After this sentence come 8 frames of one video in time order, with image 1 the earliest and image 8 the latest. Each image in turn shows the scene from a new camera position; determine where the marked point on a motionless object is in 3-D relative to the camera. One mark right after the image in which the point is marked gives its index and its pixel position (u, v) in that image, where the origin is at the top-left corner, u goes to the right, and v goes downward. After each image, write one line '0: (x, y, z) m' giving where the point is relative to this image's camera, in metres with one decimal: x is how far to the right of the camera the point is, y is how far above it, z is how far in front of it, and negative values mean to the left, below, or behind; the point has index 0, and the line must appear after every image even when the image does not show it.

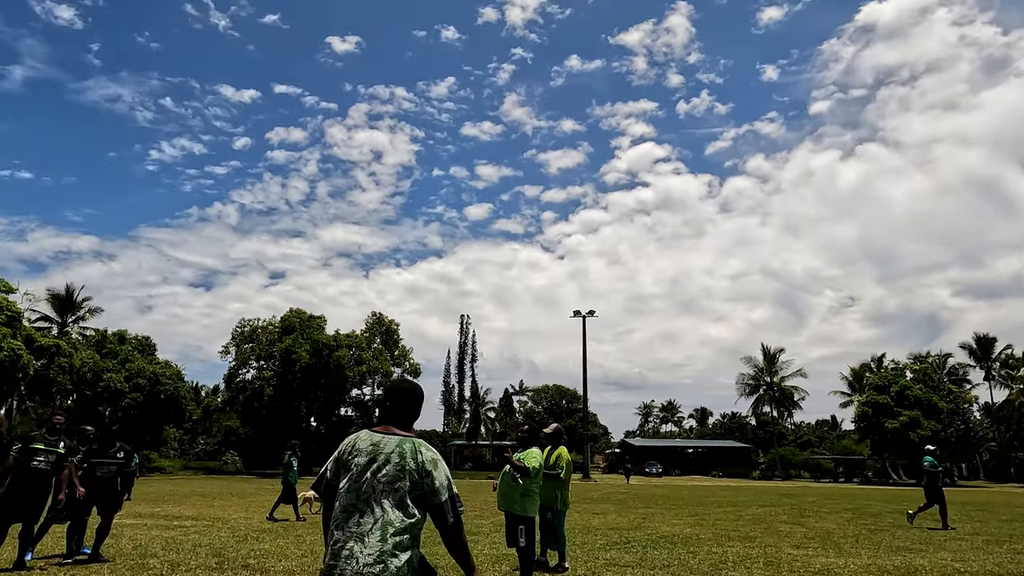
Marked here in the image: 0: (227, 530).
0: (-5.6, -4.8, +13.2) m
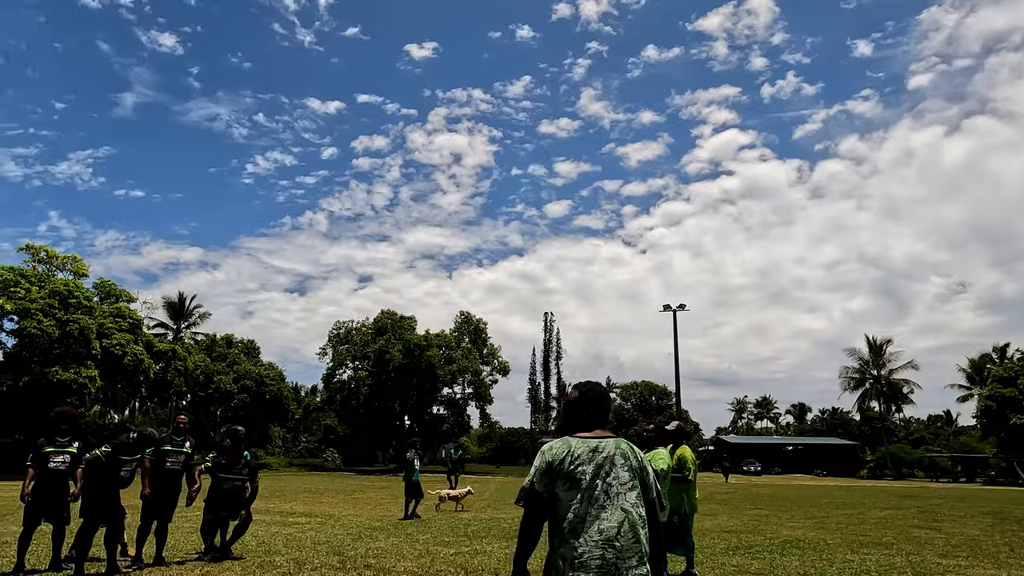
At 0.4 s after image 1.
0: (-3.4, -4.9, +13.5) m
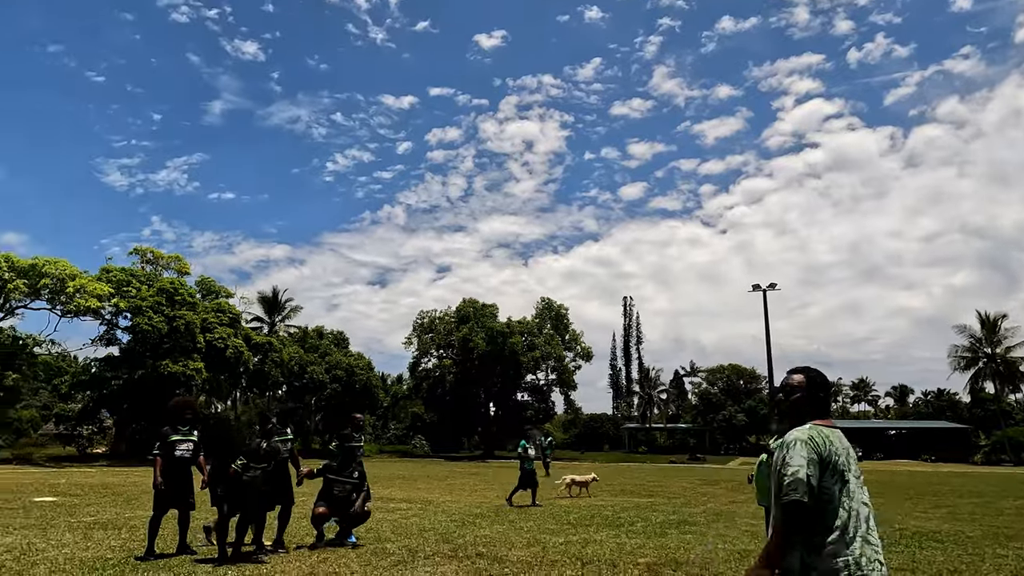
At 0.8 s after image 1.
0: (-1.4, -4.6, +13.5) m
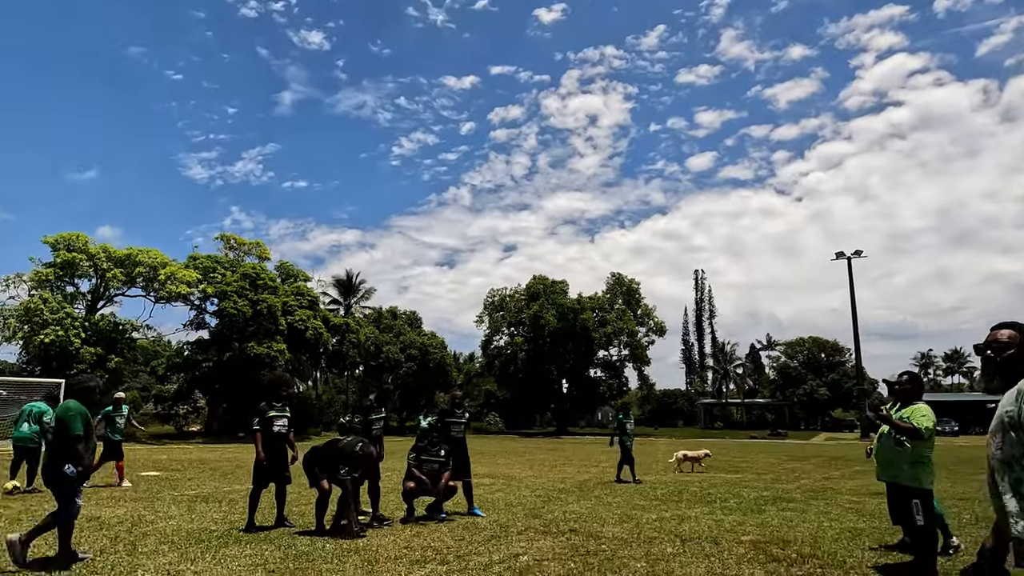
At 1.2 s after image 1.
0: (+0.3, -4.1, +13.4) m
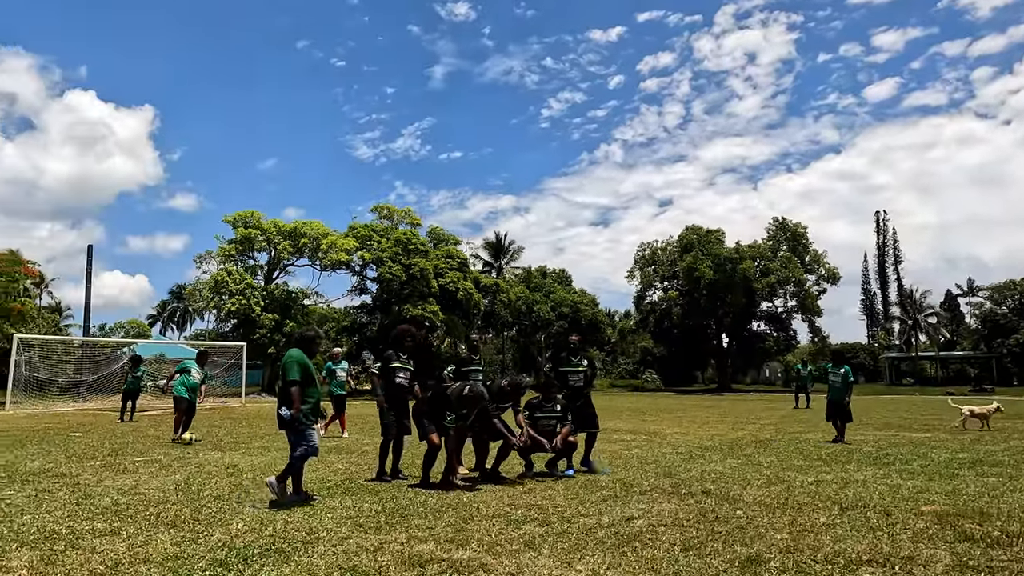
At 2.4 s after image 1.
0: (+3.0, -3.0, +12.3) m
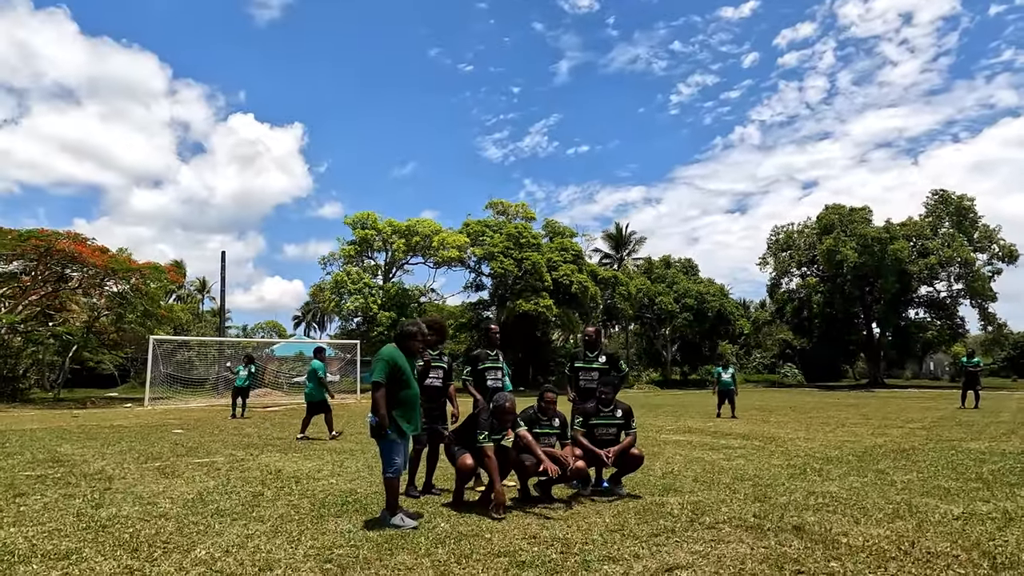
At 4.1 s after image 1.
0: (+4.3, -2.7, +10.4) m
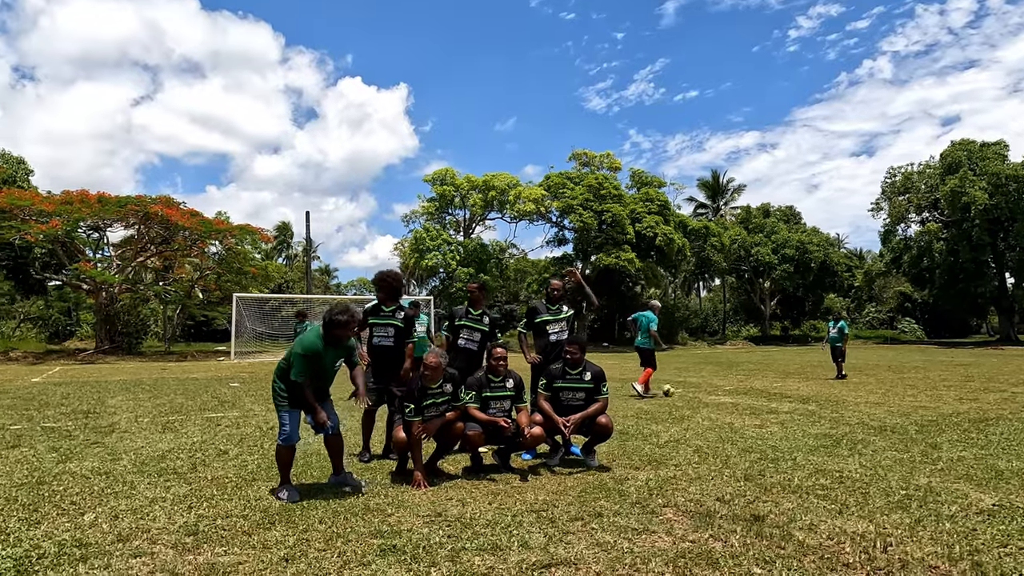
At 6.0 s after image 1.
0: (+4.4, -1.9, +9.2) m
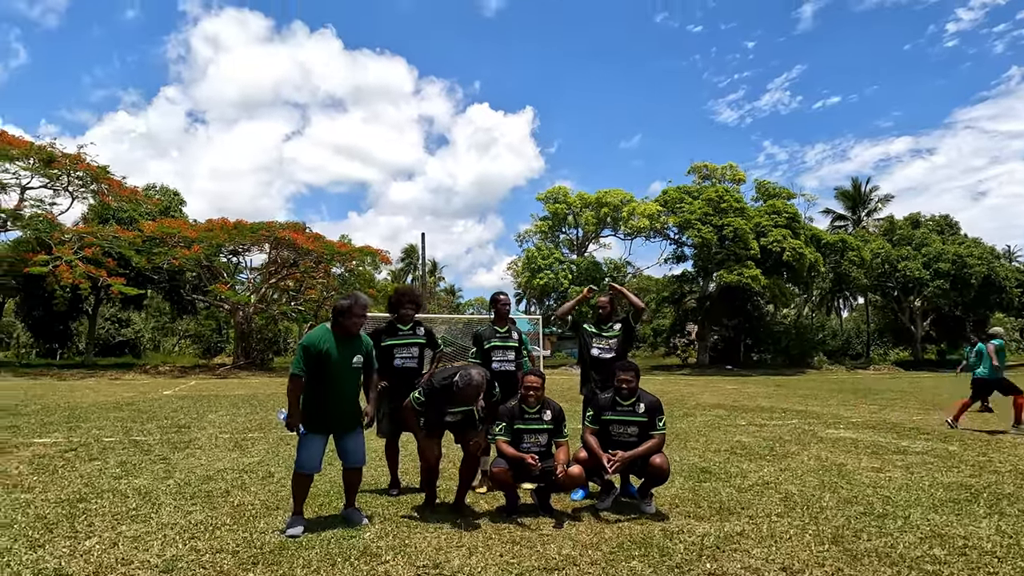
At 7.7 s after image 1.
0: (+5.2, -2.1, +7.6) m
